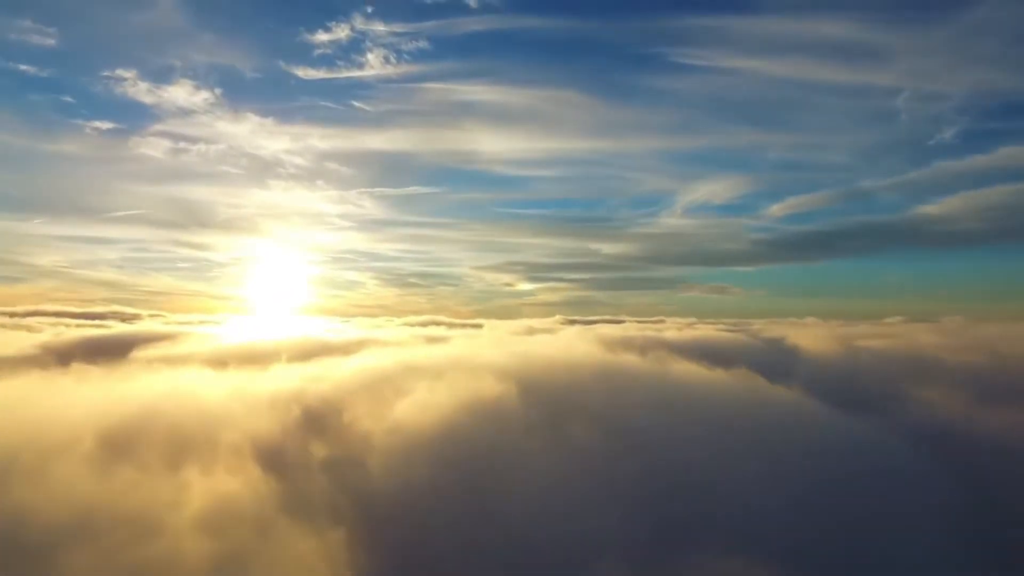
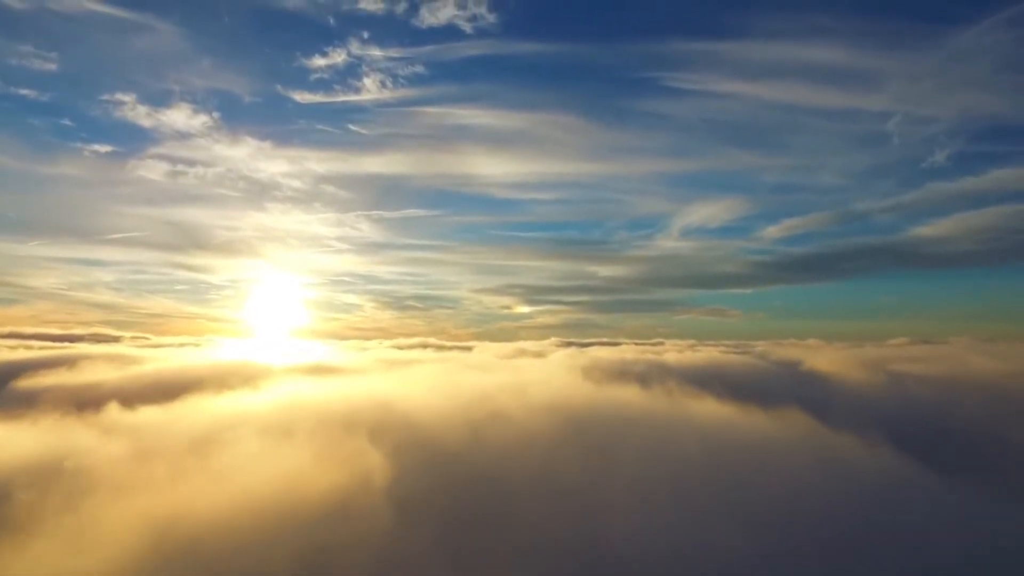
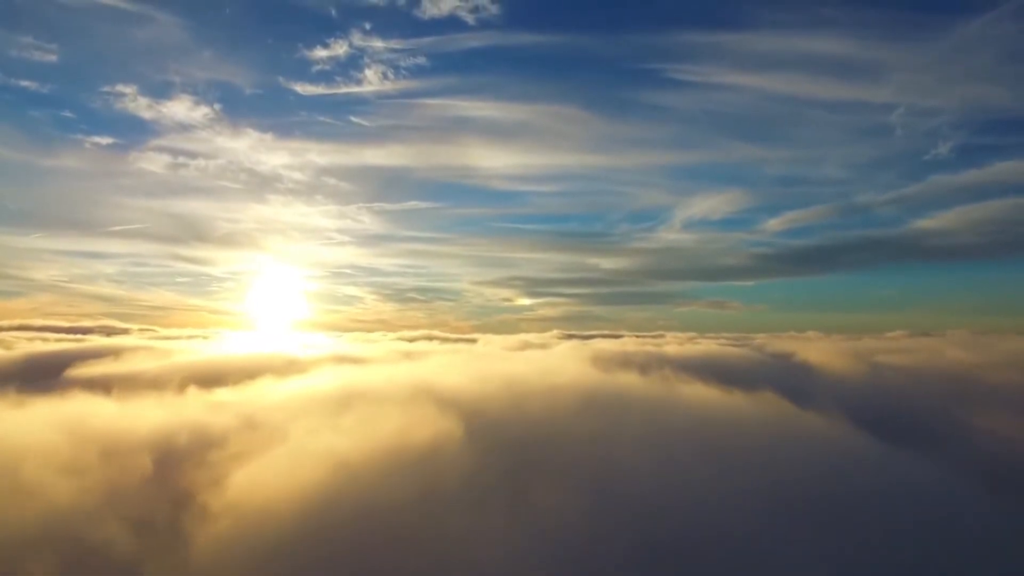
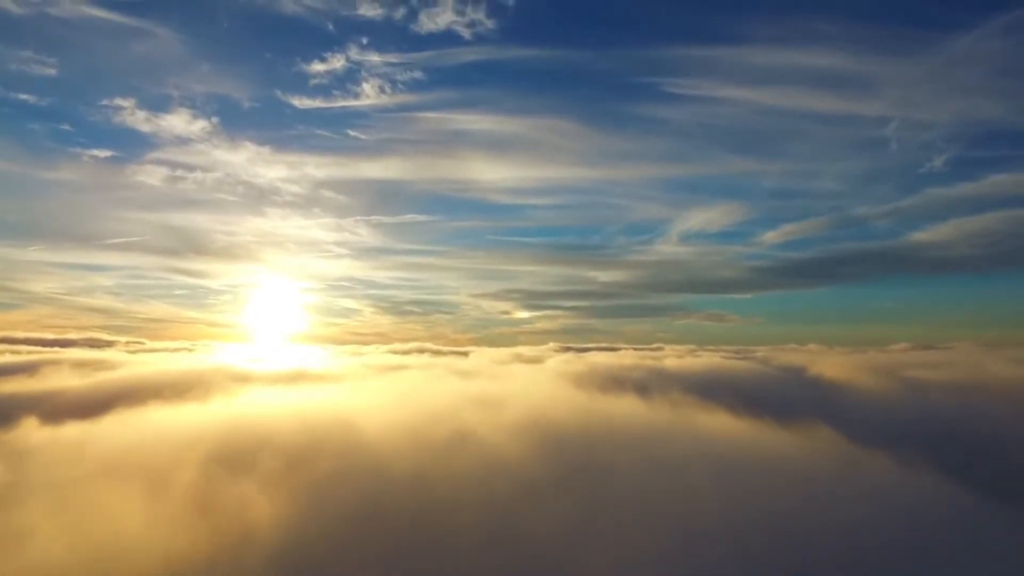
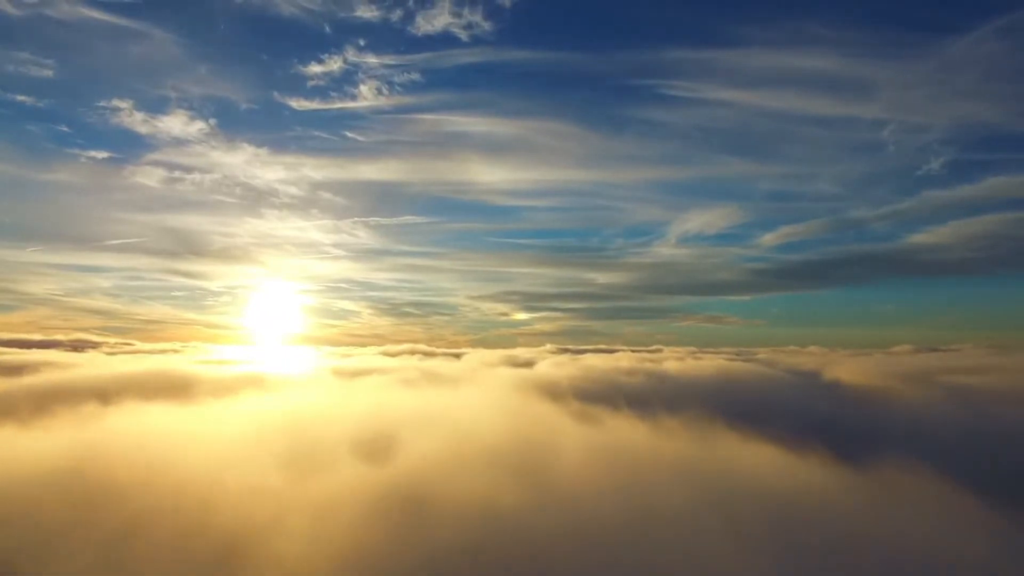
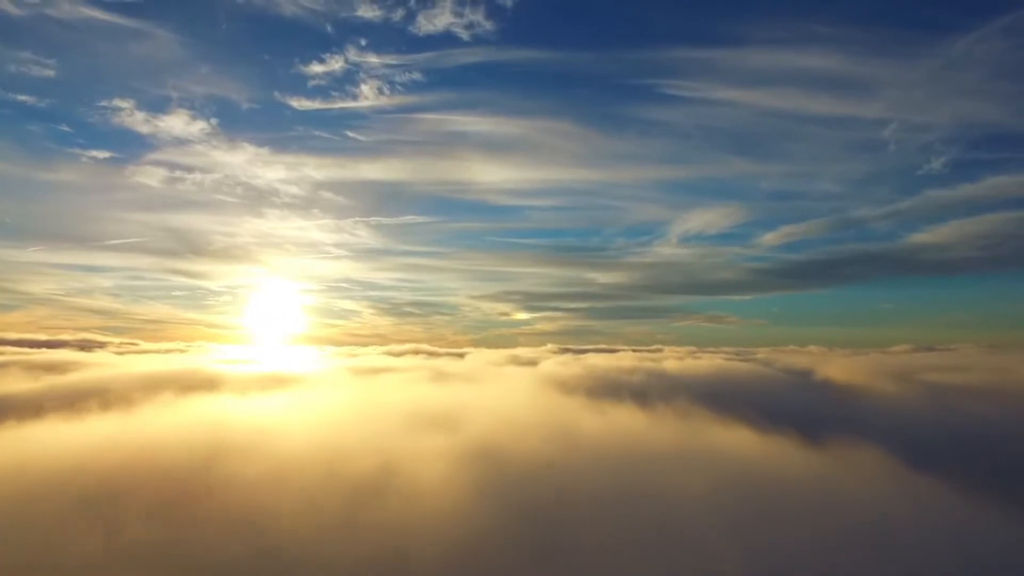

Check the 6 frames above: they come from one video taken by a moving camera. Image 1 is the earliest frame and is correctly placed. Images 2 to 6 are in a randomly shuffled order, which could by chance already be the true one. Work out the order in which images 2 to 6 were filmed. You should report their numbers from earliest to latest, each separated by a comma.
3, 2, 4, 6, 5
